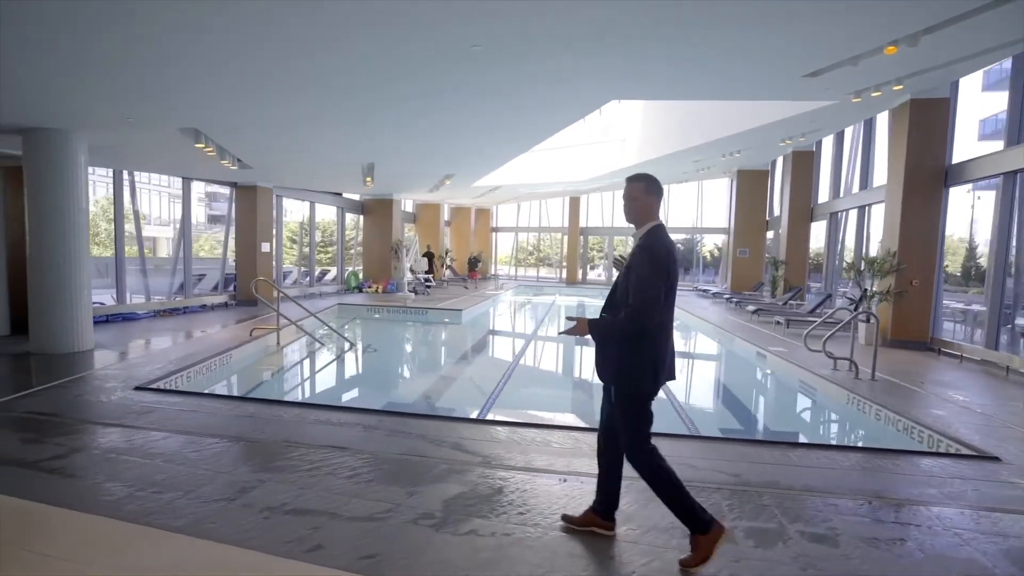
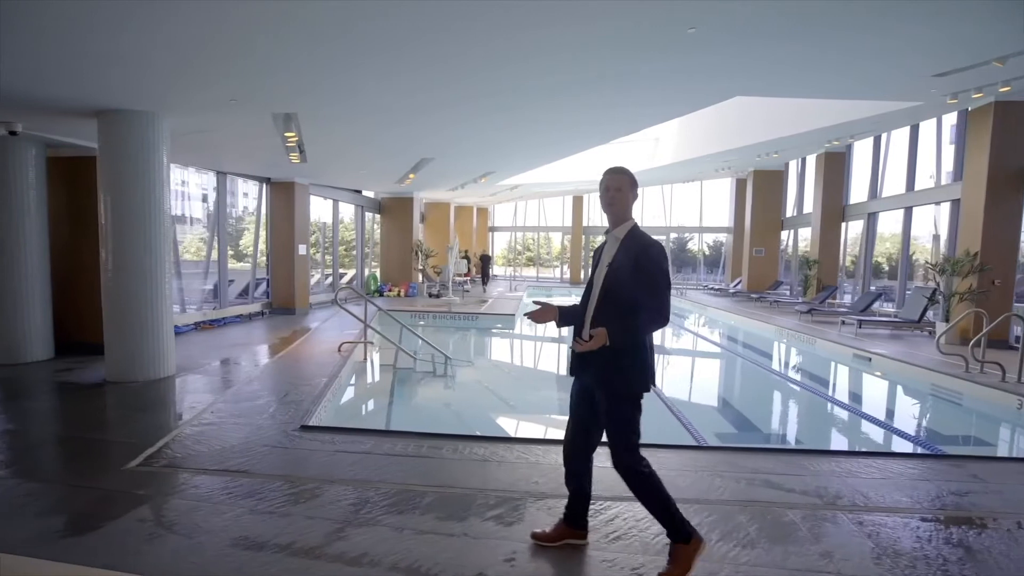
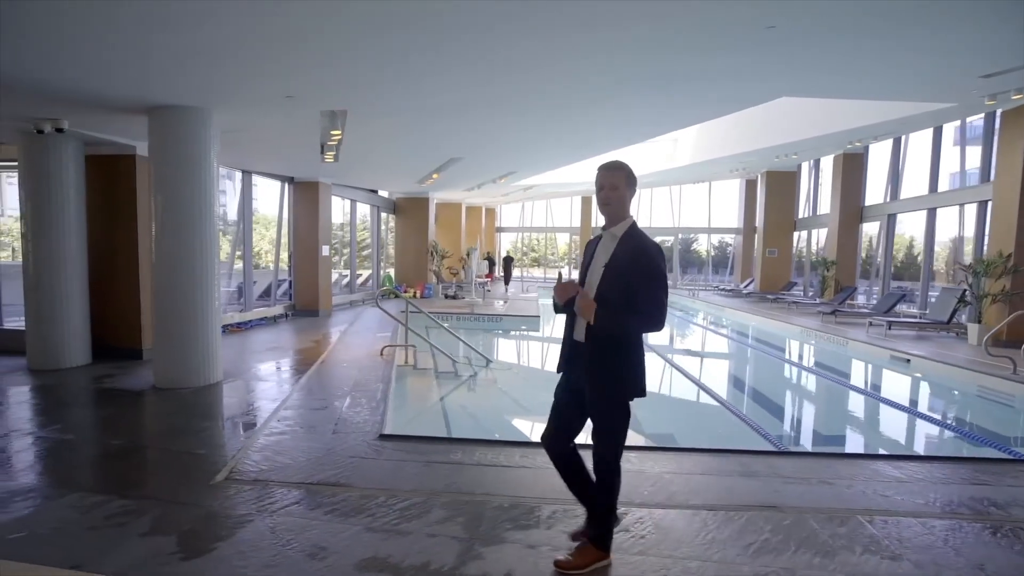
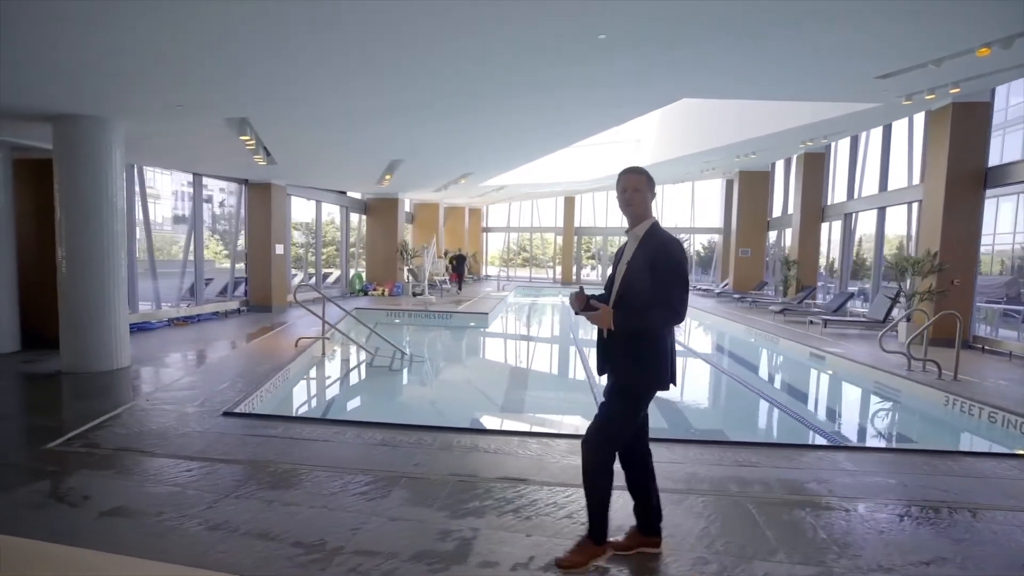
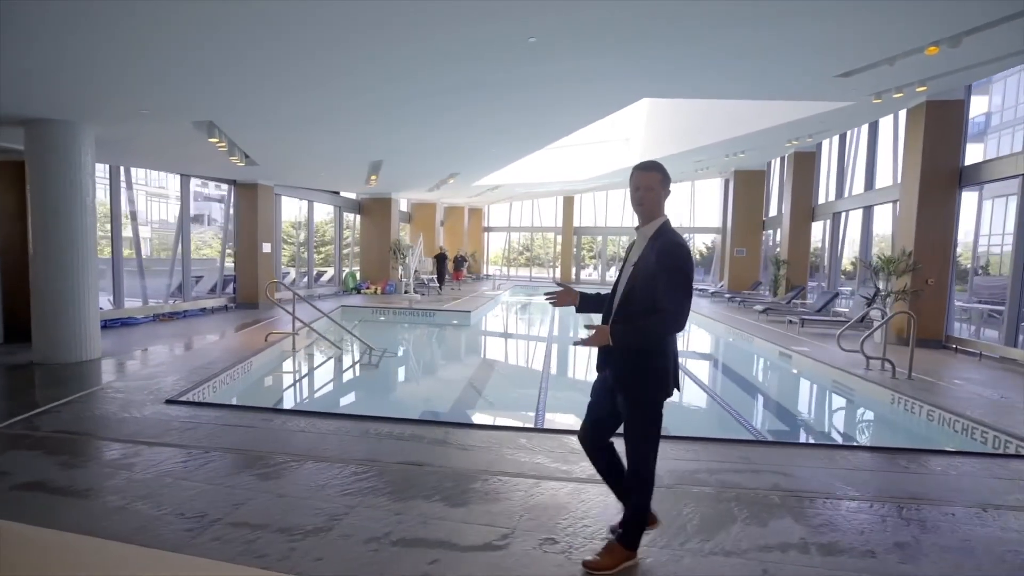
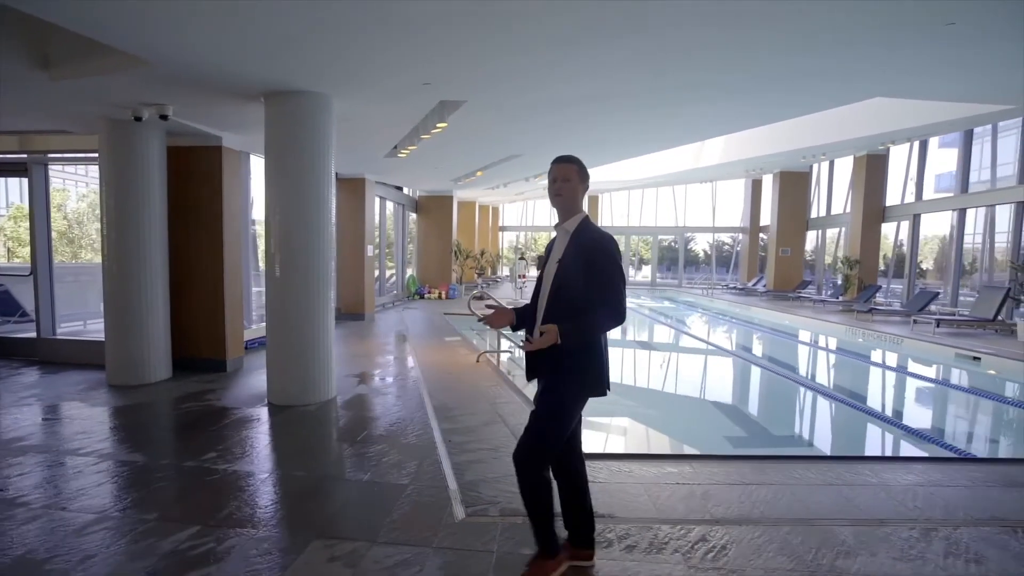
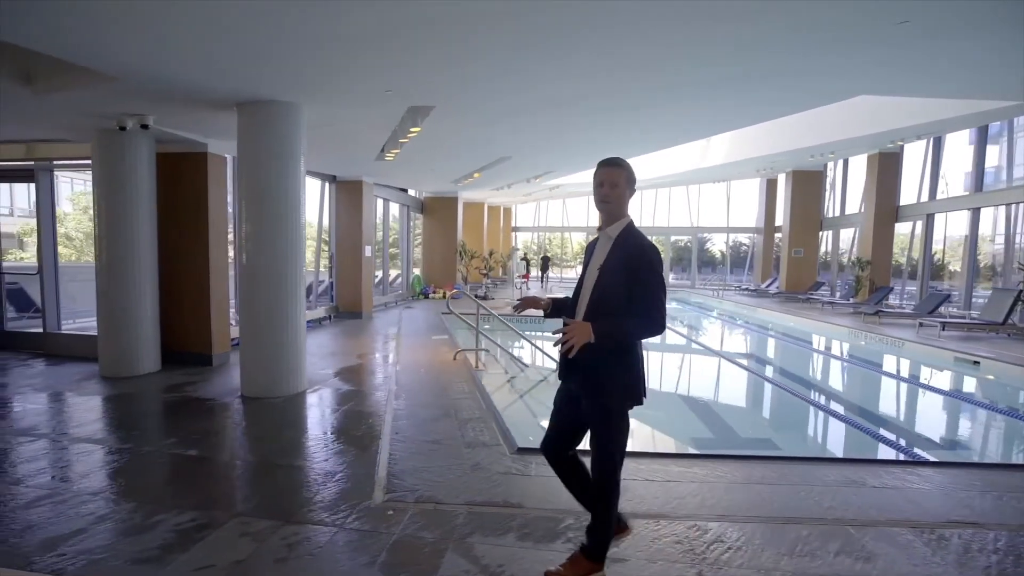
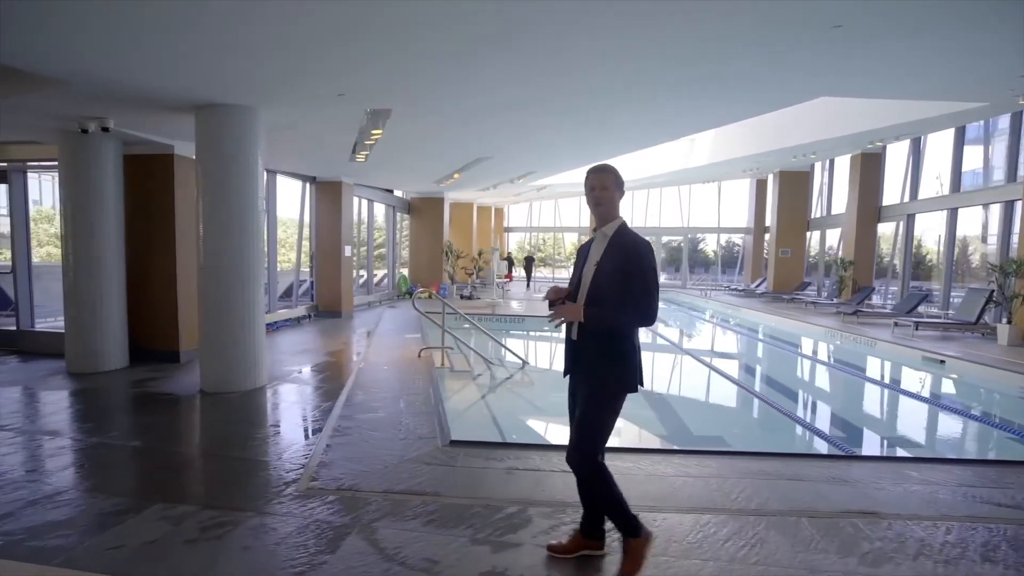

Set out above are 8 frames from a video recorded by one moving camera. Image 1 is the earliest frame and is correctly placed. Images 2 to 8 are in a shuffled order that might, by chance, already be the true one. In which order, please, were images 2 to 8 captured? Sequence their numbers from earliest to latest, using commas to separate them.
5, 4, 2, 3, 8, 7, 6
